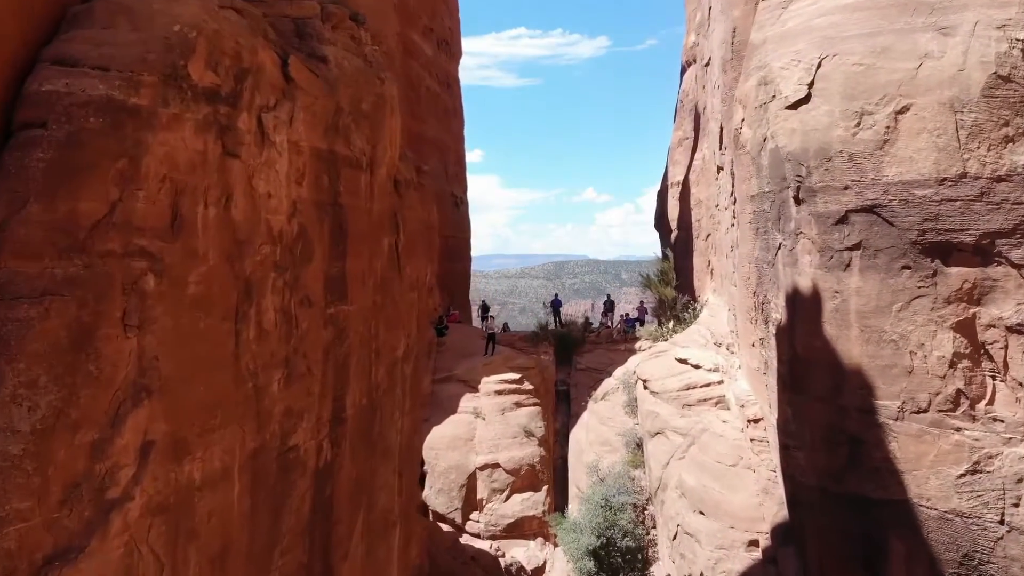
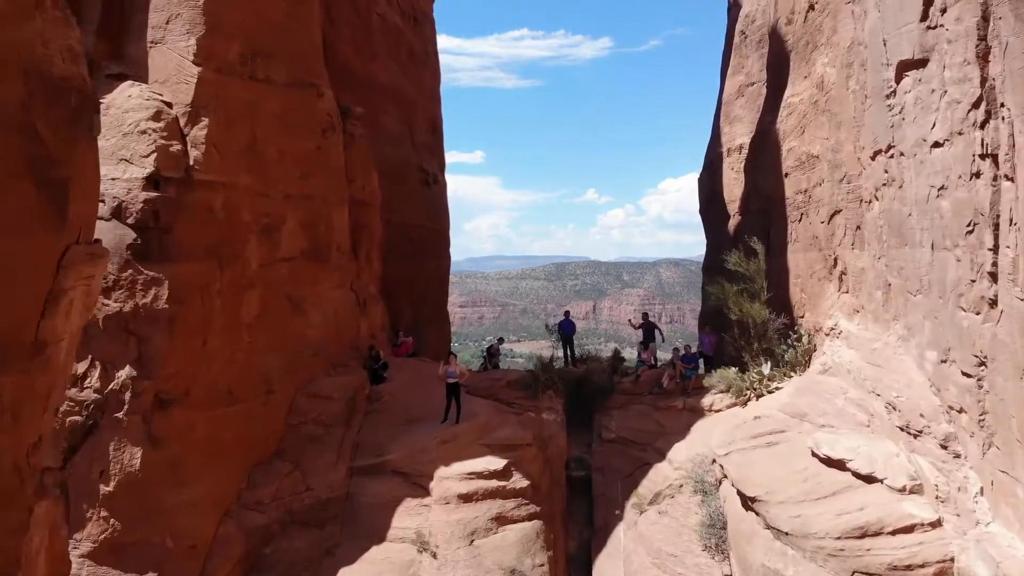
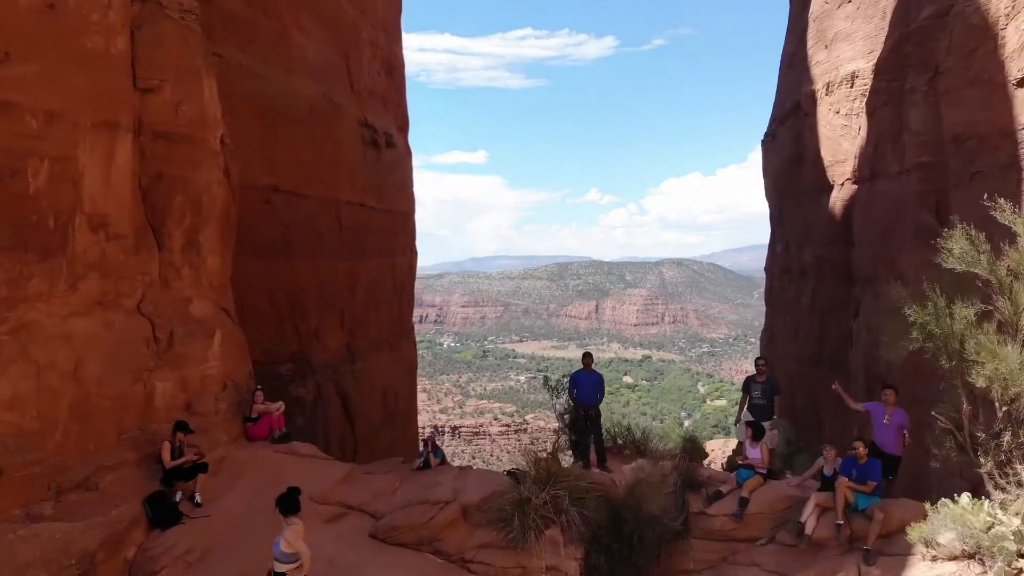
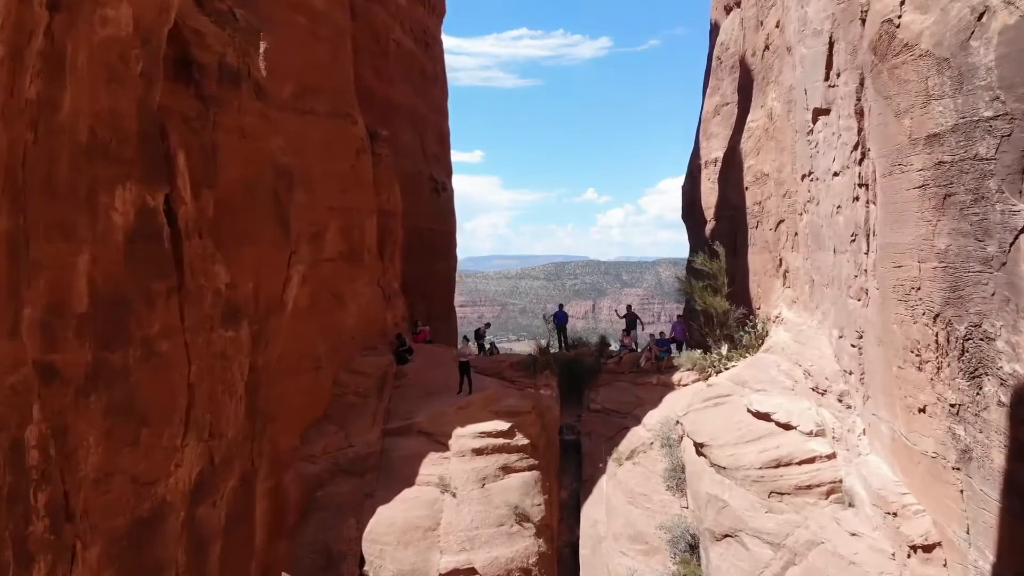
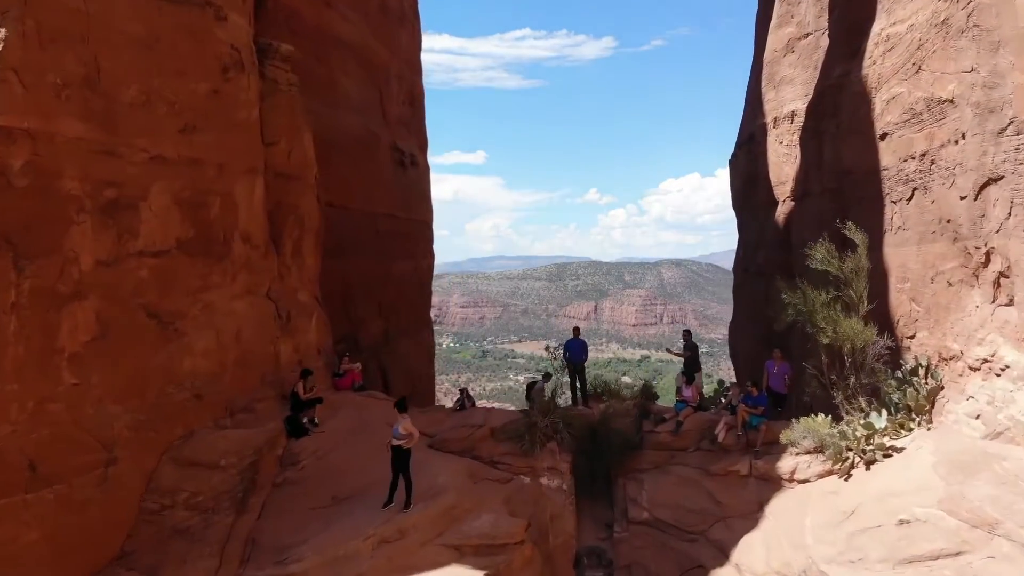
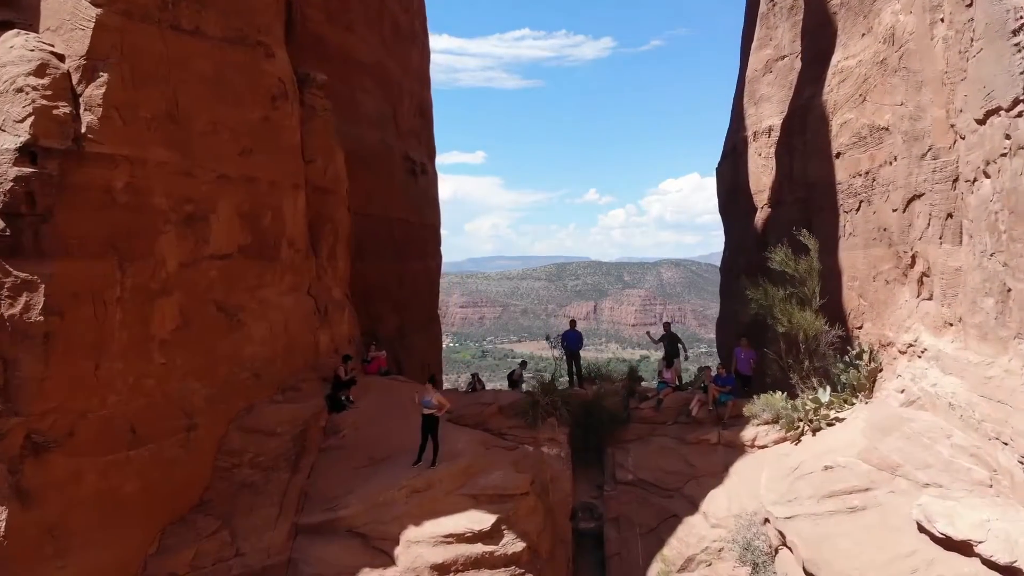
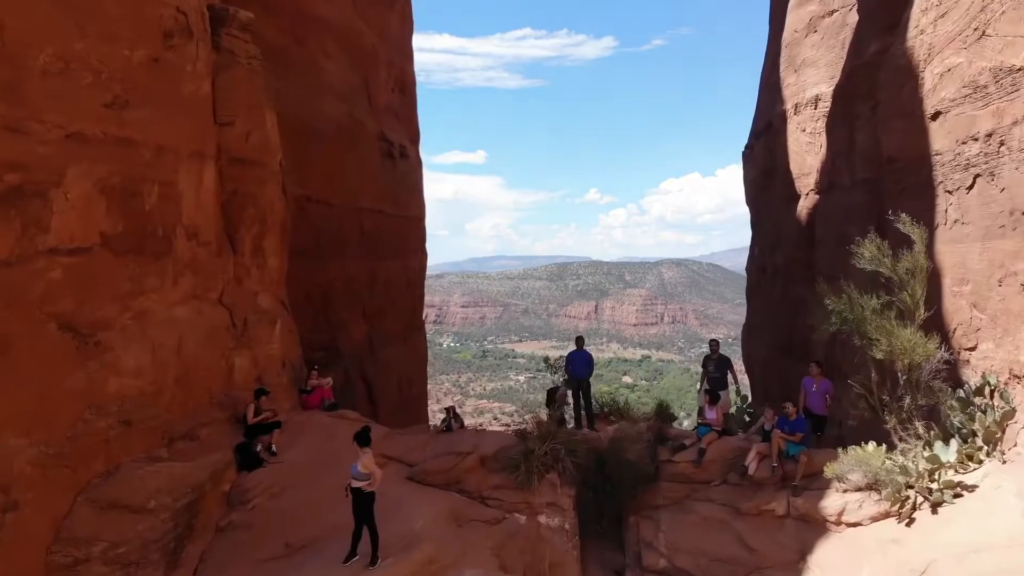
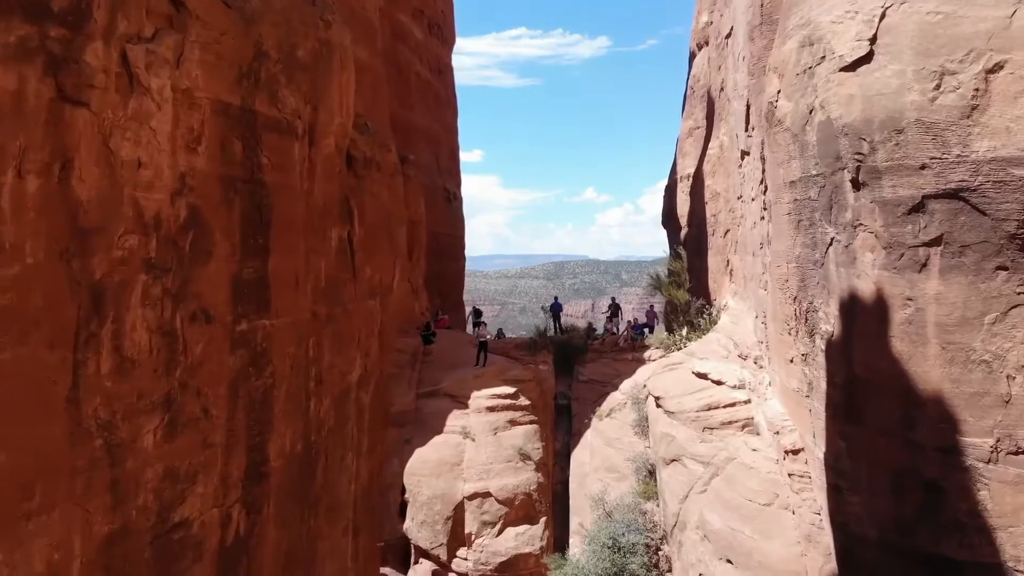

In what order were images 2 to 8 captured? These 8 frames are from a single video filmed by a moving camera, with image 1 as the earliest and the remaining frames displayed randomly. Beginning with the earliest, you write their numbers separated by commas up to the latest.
8, 4, 2, 6, 5, 7, 3
